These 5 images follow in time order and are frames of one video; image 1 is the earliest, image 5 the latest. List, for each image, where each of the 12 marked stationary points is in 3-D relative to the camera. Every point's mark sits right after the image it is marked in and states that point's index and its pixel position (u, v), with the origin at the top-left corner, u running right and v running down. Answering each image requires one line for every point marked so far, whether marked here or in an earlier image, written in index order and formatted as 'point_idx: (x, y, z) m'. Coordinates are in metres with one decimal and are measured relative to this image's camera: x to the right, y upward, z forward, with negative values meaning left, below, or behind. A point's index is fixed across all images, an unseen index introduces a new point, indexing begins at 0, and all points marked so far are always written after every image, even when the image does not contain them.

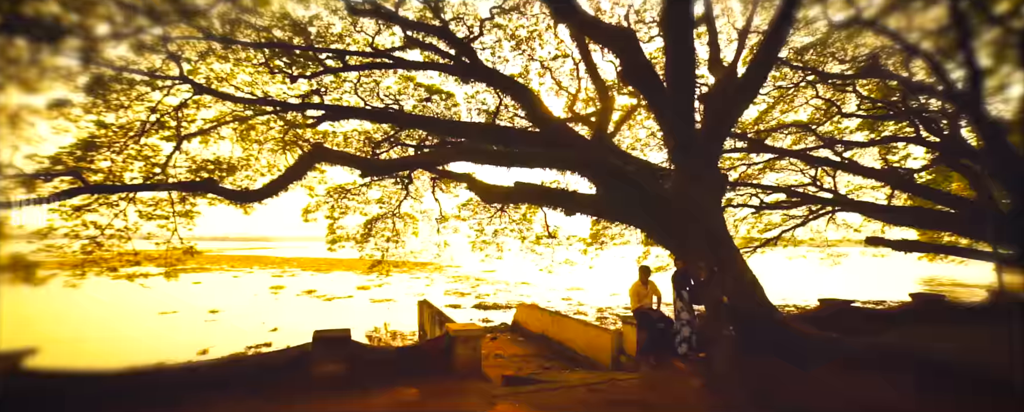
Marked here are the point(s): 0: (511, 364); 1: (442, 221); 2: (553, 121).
0: (0.0, -2.4, +5.8) m
1: (-2.7, -0.6, +16.0) m
2: (+0.8, +1.8, +7.8) m
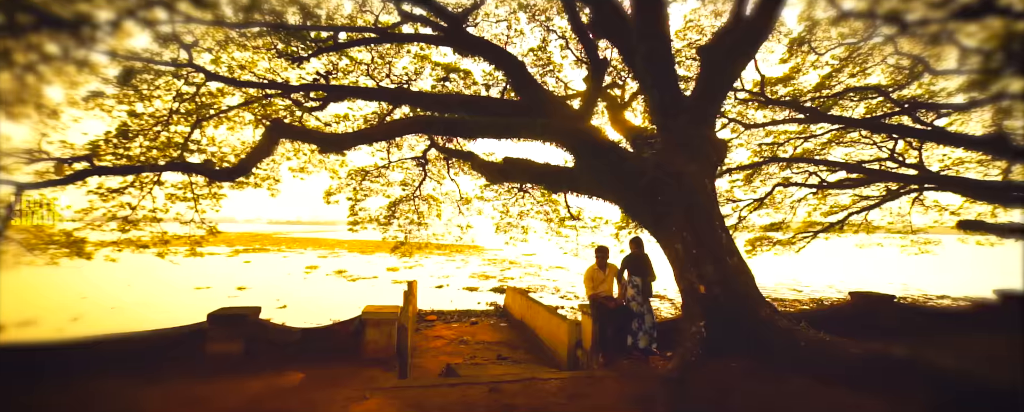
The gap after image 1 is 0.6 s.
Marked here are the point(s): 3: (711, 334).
0: (-0.6, -2.1, +5.5) m
1: (-1.8, +0.1, +15.9) m
2: (+0.5, +2.2, +7.1) m
3: (+2.2, -1.6, +4.6) m
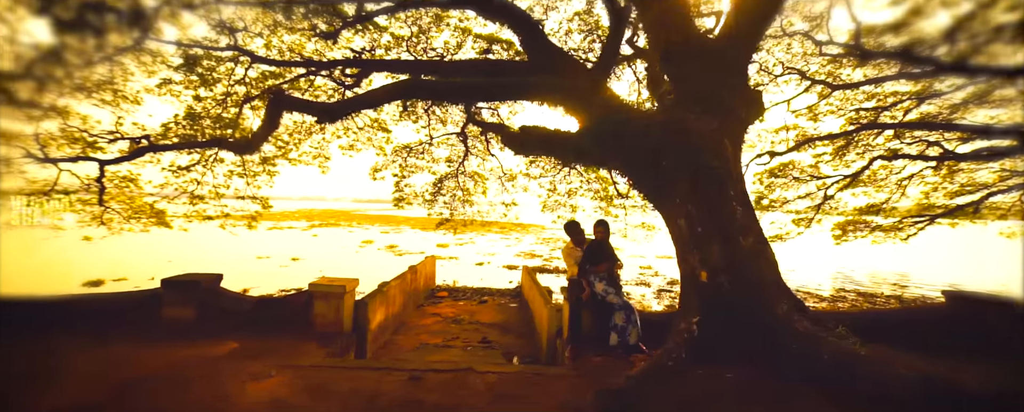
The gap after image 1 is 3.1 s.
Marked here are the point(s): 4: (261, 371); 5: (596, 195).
0: (-0.8, -1.7, +5.1) m
1: (0.0, +1.0, +15.5) m
2: (+0.6, +2.7, +6.3) m
3: (+1.9, -1.2, +3.8) m
4: (-1.8, -1.2, +2.9) m
5: (+3.1, +0.4, +14.6) m
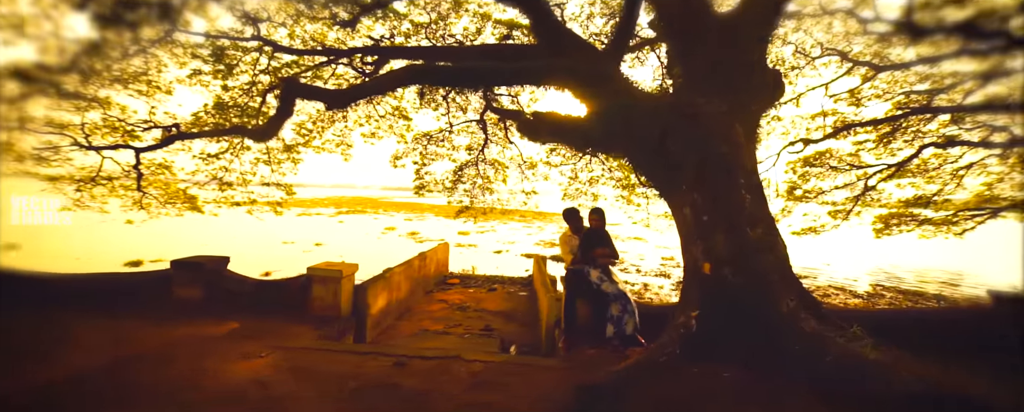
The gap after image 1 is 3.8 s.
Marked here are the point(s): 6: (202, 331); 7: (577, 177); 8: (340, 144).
0: (-0.7, -1.5, +5.1) m
1: (+0.7, +1.5, +15.3) m
2: (+0.8, +2.8, +6.1) m
3: (+1.9, -1.1, +3.6) m
4: (-1.9, -1.1, +2.9) m
5: (+3.8, +0.8, +14.2) m
6: (-2.7, -1.1, +3.4) m
7: (+2.4, +1.1, +14.3) m
8: (-5.3, +1.9, +11.7) m
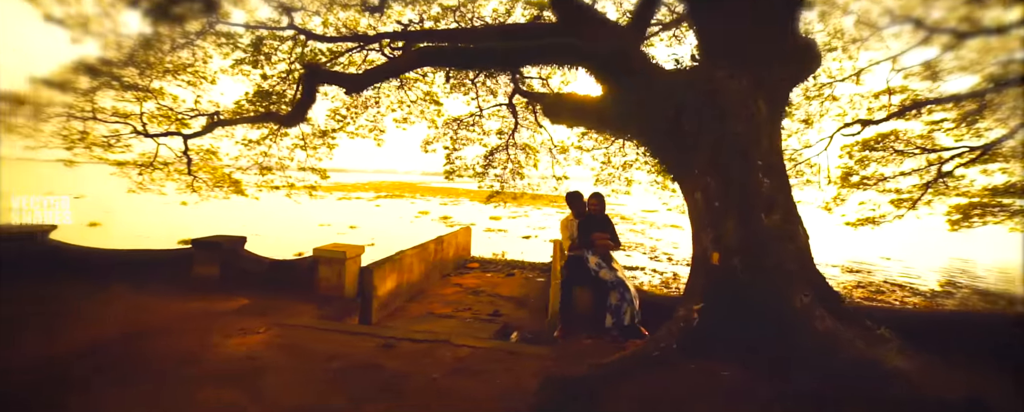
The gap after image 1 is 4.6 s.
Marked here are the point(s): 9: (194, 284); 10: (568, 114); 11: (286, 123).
0: (-0.6, -1.3, +5.1) m
1: (+1.9, +2.0, +15.0) m
2: (+1.0, +3.1, +5.8) m
3: (+1.8, -1.0, +3.3) m
4: (-2.0, -1.0, +3.1) m
5: (+4.9, +1.3, +13.6) m
6: (-2.7, -0.9, +3.6) m
7: (+3.4, +1.6, +13.9) m
8: (-4.4, +2.4, +12.0) m
9: (-4.0, -1.0, +5.0) m
10: (+0.8, +1.3, +5.4) m
11: (-4.2, +1.5, +7.1) m
